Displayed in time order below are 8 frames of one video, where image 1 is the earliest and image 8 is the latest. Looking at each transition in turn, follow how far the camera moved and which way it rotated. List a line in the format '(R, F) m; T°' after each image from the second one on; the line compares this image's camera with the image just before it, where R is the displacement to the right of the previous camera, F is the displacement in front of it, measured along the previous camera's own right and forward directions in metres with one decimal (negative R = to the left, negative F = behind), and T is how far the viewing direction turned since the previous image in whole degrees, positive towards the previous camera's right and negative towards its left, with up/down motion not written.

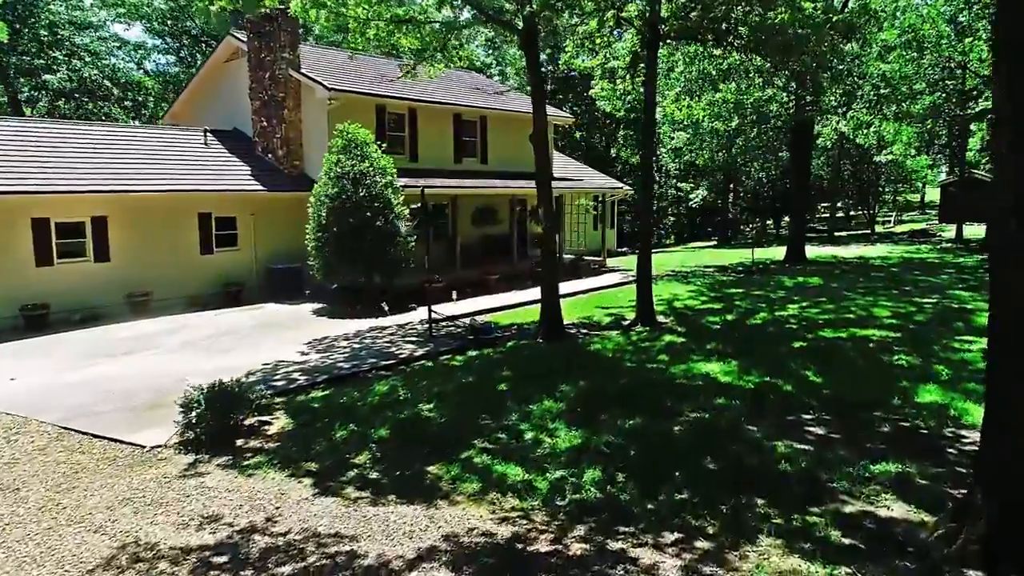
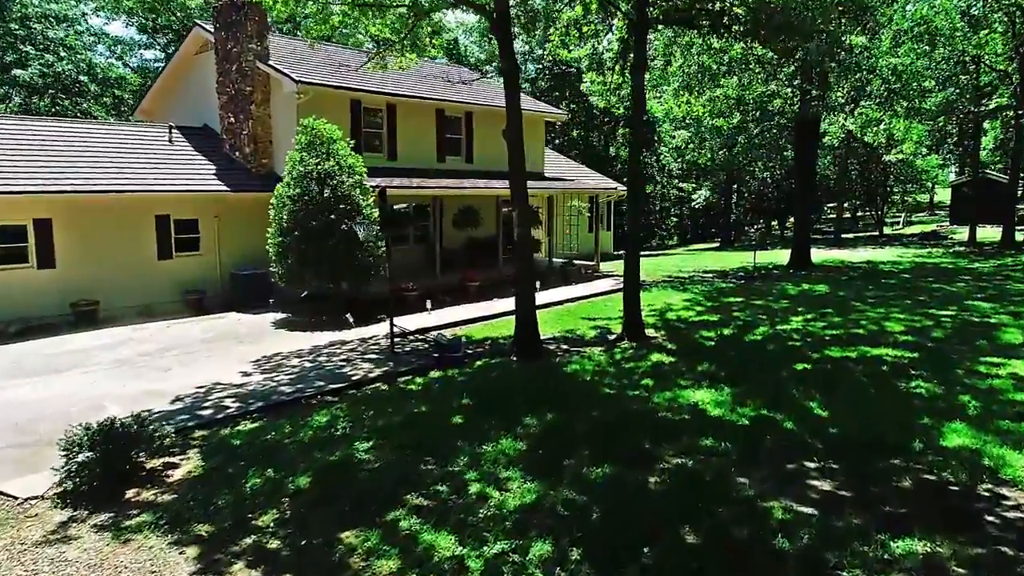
(+0.5, +1.2) m; 0°
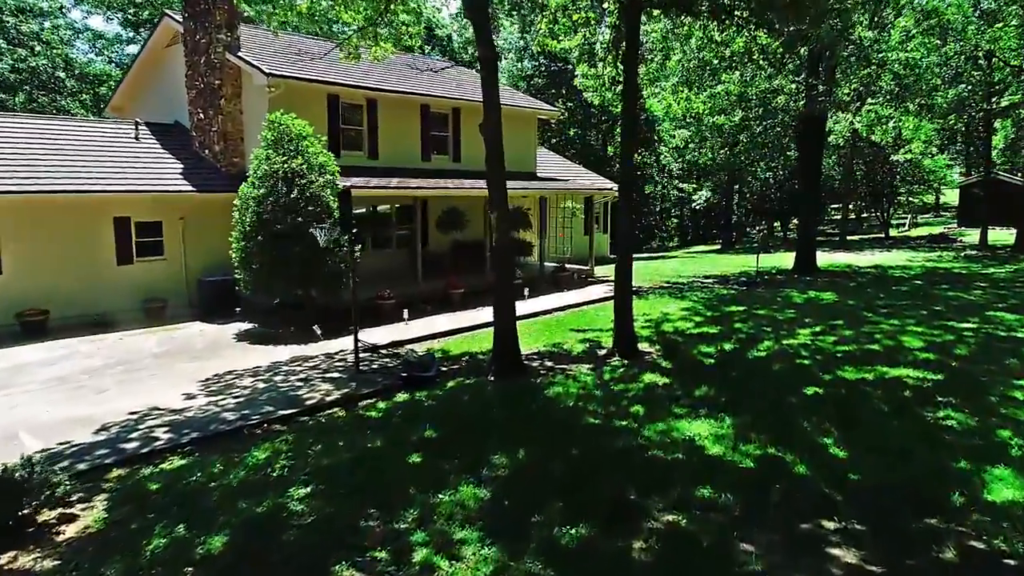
(+0.3, +1.0) m; 0°
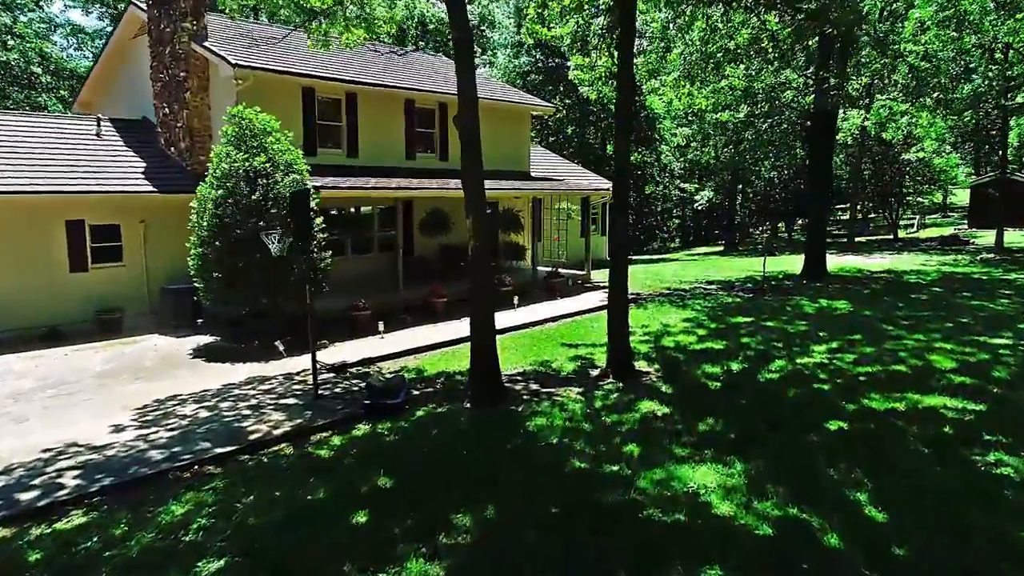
(+0.3, +1.1) m; 0°
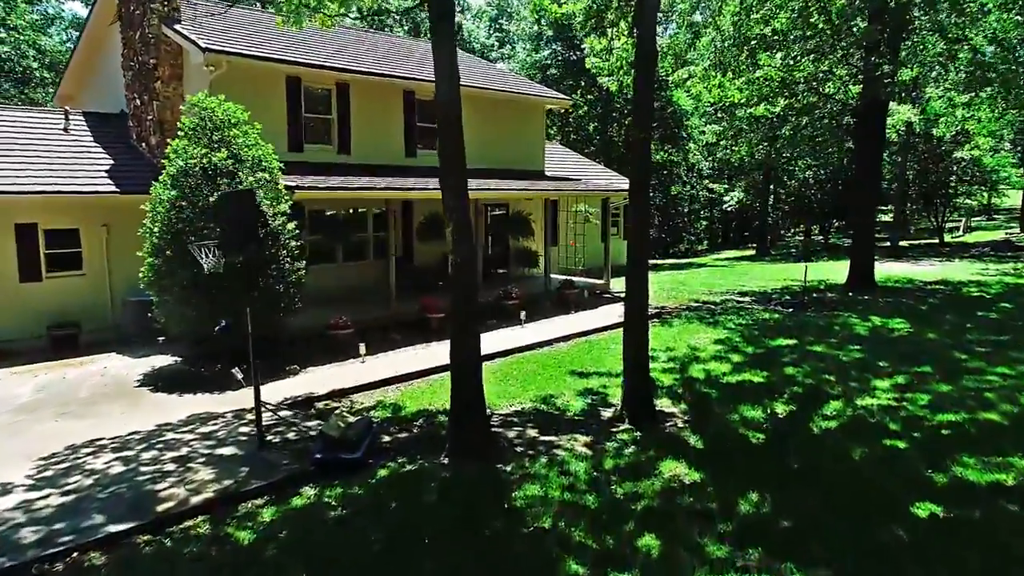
(+0.3, +1.7) m; -2°
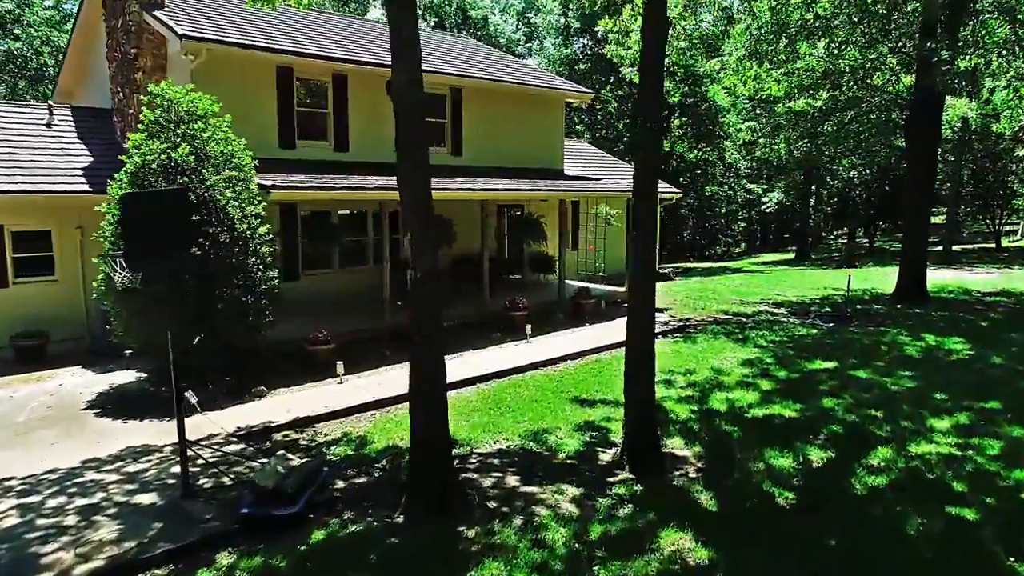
(+0.5, +1.2) m; -3°
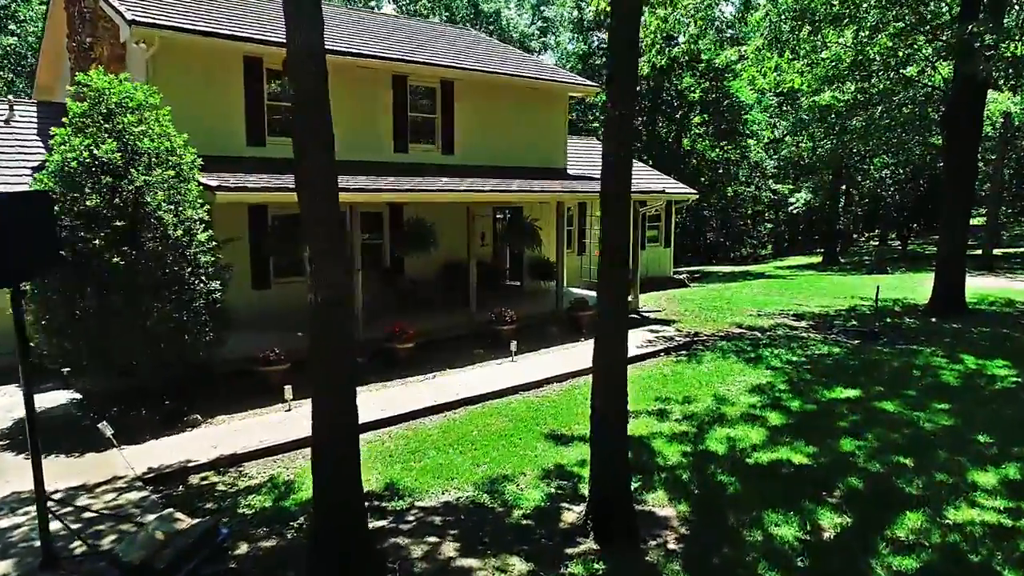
(+0.6, +1.1) m; -2°
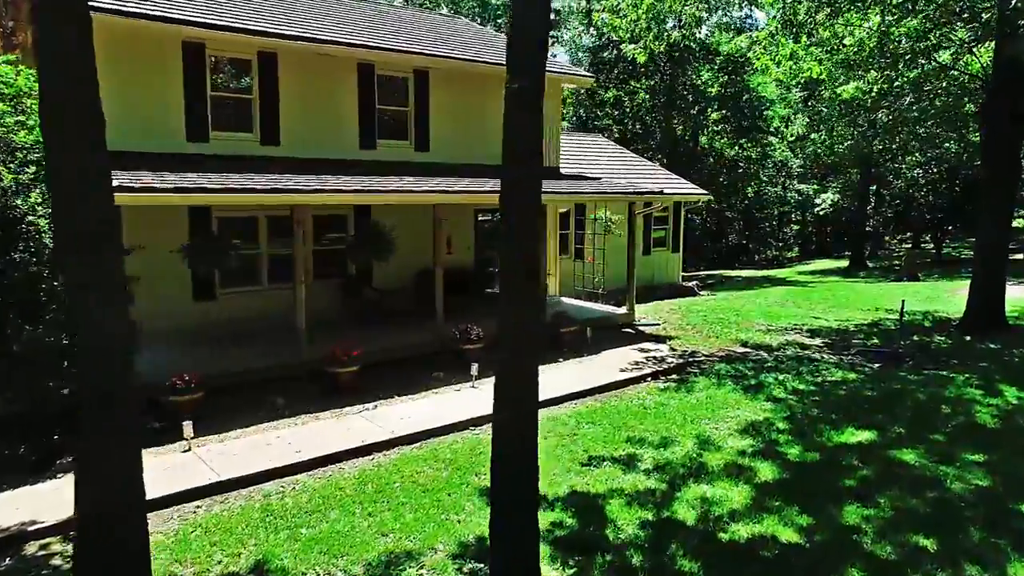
(+0.8, +1.3) m; -2°
